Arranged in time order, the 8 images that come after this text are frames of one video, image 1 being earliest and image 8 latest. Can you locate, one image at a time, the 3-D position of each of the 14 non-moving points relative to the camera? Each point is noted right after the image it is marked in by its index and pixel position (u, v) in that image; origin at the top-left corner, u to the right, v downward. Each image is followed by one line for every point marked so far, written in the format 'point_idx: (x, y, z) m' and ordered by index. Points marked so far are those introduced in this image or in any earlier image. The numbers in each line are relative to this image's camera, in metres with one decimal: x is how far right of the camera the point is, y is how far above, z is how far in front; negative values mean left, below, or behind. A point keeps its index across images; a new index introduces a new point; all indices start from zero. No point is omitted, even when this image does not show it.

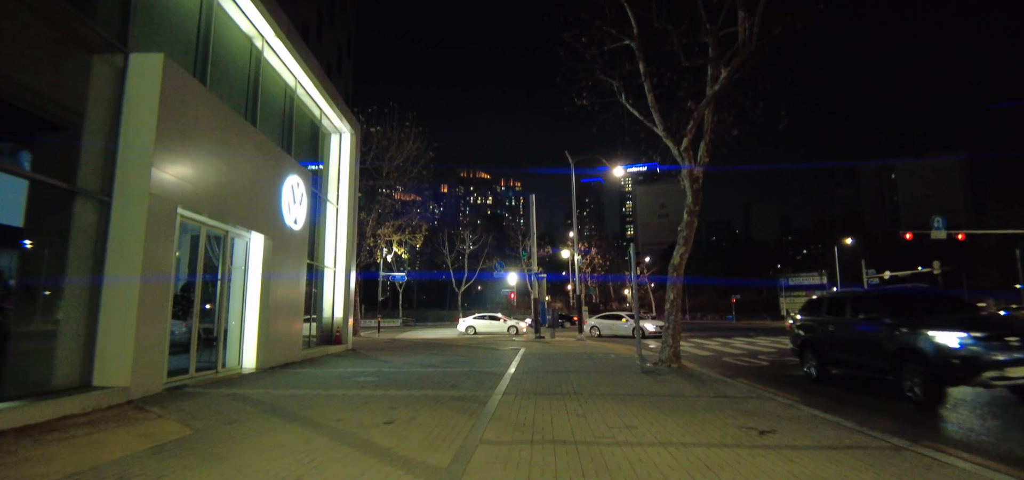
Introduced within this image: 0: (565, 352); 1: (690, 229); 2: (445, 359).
0: (+1.9, -3.9, +17.2) m
1: (+4.7, +0.3, +13.0) m
2: (-1.9, -3.5, +14.3) m
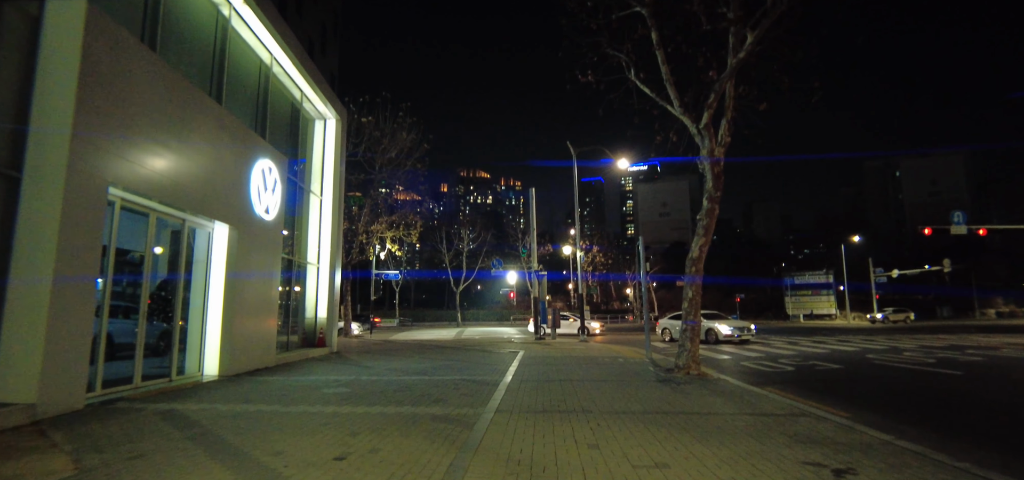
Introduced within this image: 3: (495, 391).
0: (+1.8, -3.7, +15.7) m
1: (+4.6, +0.5, +11.5) m
2: (-2.0, -3.3, +12.8) m
3: (-0.3, -2.8, +9.2) m
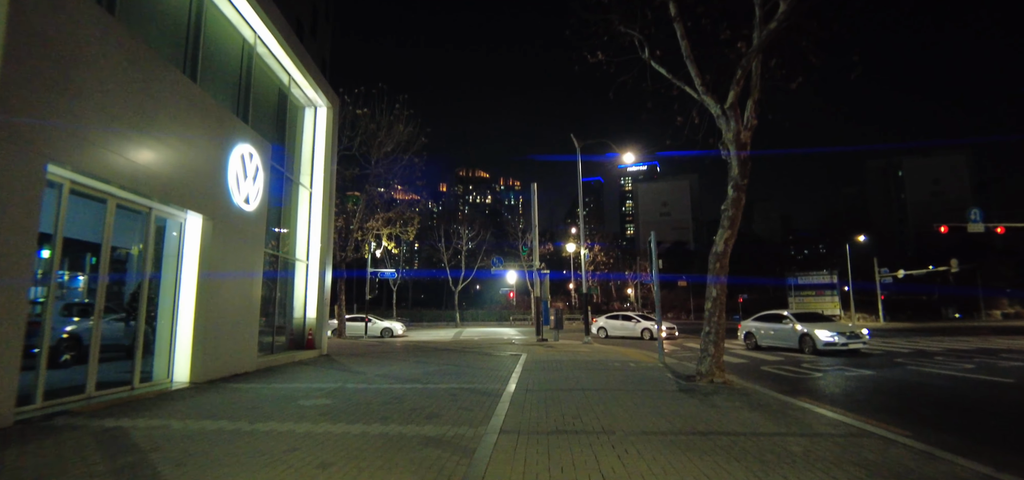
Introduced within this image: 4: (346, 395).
0: (+1.9, -3.5, +14.5) m
1: (+4.7, +0.7, +10.3) m
2: (-1.9, -3.1, +11.7) m
3: (-0.2, -2.6, +8.0) m
4: (-2.9, -2.7, +8.5) m
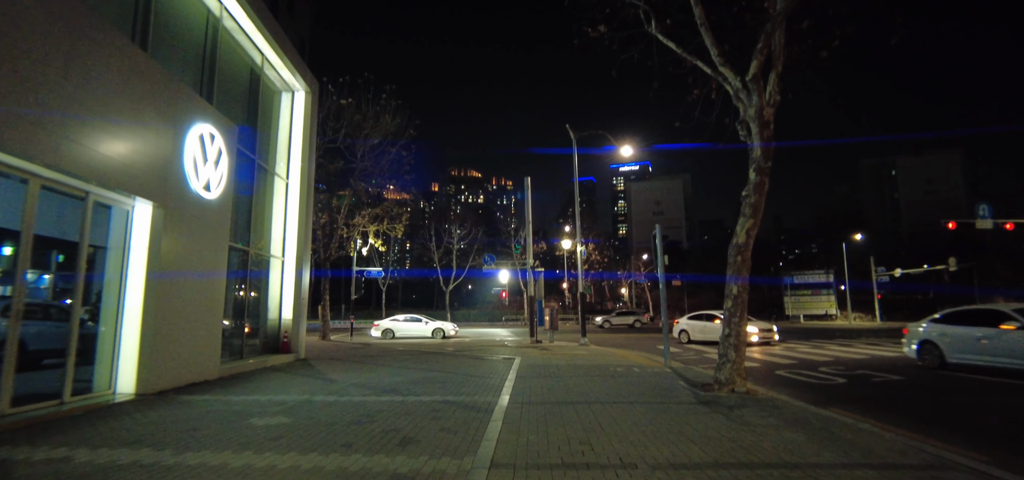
0: (+1.7, -3.4, +13.3) m
1: (+4.6, +0.8, +9.1) m
2: (-2.1, -2.9, +10.4) m
3: (-0.3, -2.5, +6.8) m
4: (-3.0, -2.5, +7.3) m
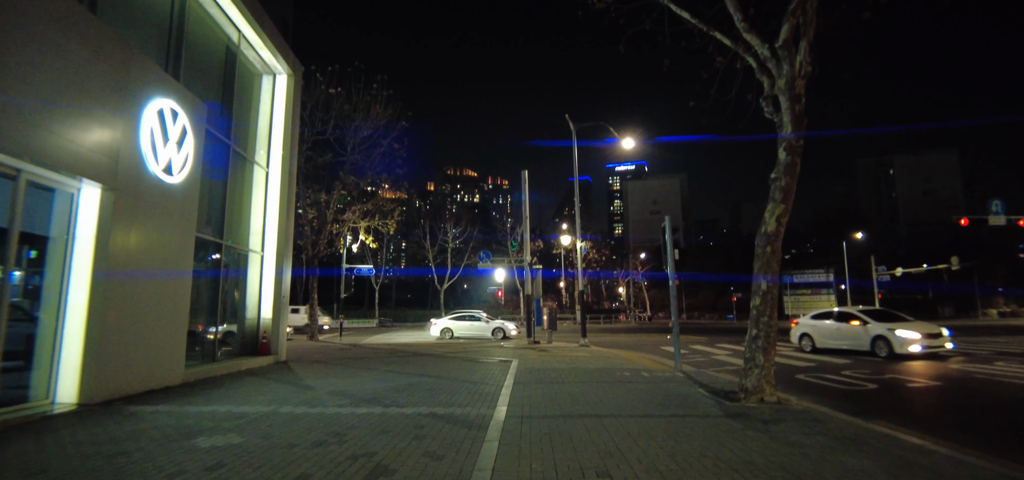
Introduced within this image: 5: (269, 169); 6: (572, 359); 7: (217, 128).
0: (+1.6, -3.2, +12.2) m
1: (+4.6, +1.0, +8.1) m
2: (-2.1, -2.7, +9.3) m
3: (-0.3, -2.3, +5.7) m
4: (-3.0, -2.3, +6.1) m
5: (-7.7, +2.2, +15.7) m
6: (+1.8, -3.6, +14.9) m
7: (-7.3, +2.8, +12.1) m
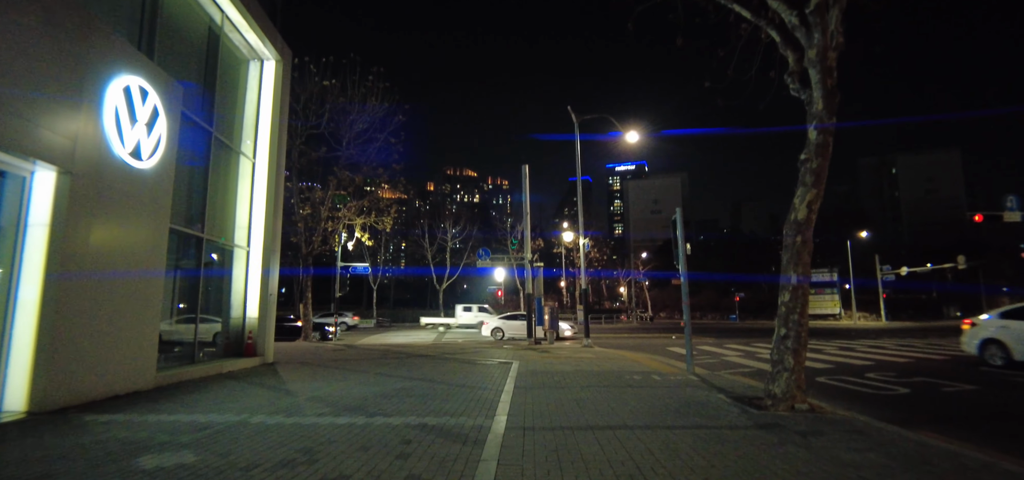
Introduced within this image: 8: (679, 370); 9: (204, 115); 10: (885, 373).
0: (+1.6, -3.0, +11.4) m
1: (+4.6, +1.2, +7.3) m
2: (-2.1, -2.6, +8.4) m
3: (-0.3, -2.1, +4.8) m
4: (-3.0, -2.2, +5.3) m
5: (-7.7, +2.4, +14.8) m
6: (+1.8, -3.4, +14.1) m
7: (-7.3, +2.9, +11.3) m
8: (+4.0, -3.1, +11.9) m
9: (-7.4, +3.0, +12.1) m
10: (+9.1, -3.2, +12.1) m
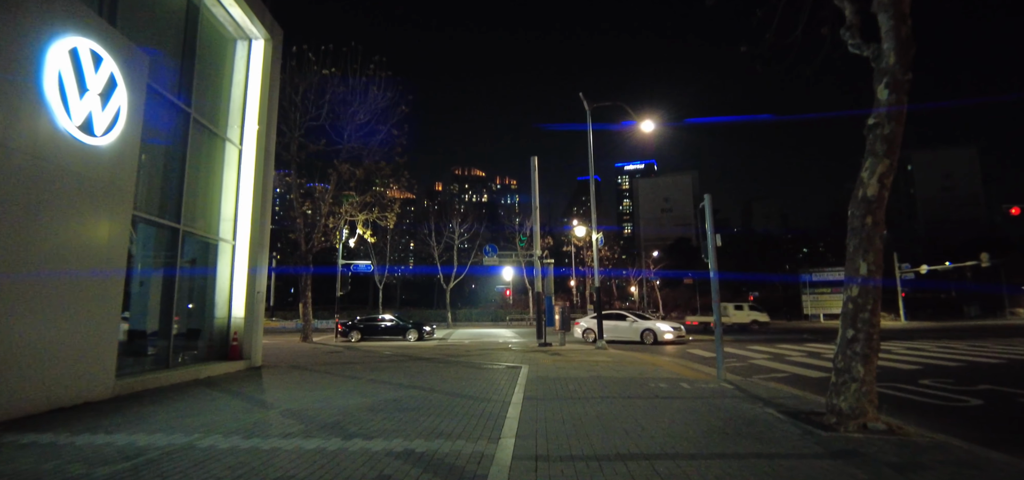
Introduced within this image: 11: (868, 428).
0: (+1.8, -2.8, +10.1) m
1: (+4.7, +1.4, +6.0) m
2: (-2.0, -2.4, +7.3) m
3: (-0.2, -1.9, +3.6) m
4: (-2.9, -2.0, +4.1) m
5: (-7.5, +2.5, +13.7) m
6: (+2.0, -3.2, +12.8) m
7: (-7.1, +3.1, +10.2) m
8: (+4.2, -2.9, +10.6) m
9: (-7.3, +3.2, +11.0) m
10: (+9.3, -3.0, +10.7) m
11: (+4.1, -2.2, +5.7) m
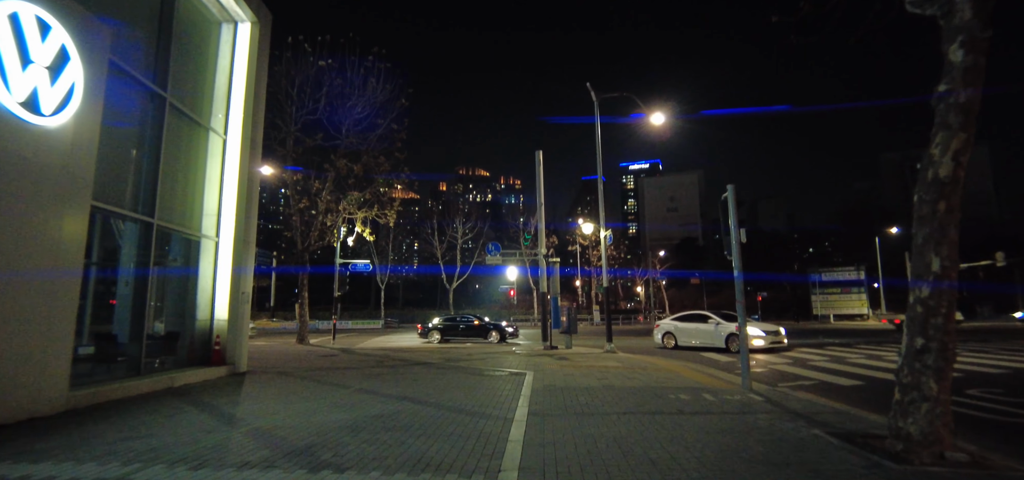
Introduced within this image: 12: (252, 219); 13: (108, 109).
0: (+1.9, -2.7, +9.2) m
1: (+4.7, +1.5, +5.0) m
2: (-2.0, -2.3, +6.3) m
3: (-0.2, -1.8, +2.7) m
4: (-2.9, -1.9, +3.2) m
5: (-7.4, +2.6, +12.9) m
6: (+2.1, -3.1, +11.8) m
7: (-7.0, +3.2, +9.3) m
8: (+4.3, -2.8, +9.6) m
9: (-7.2, +3.3, +10.1) m
10: (+9.4, -2.9, +9.7) m
11: (+4.1, -2.1, +4.7) m
12: (-6.9, +0.6, +13.1) m
13: (-7.0, +2.2, +9.0) m
